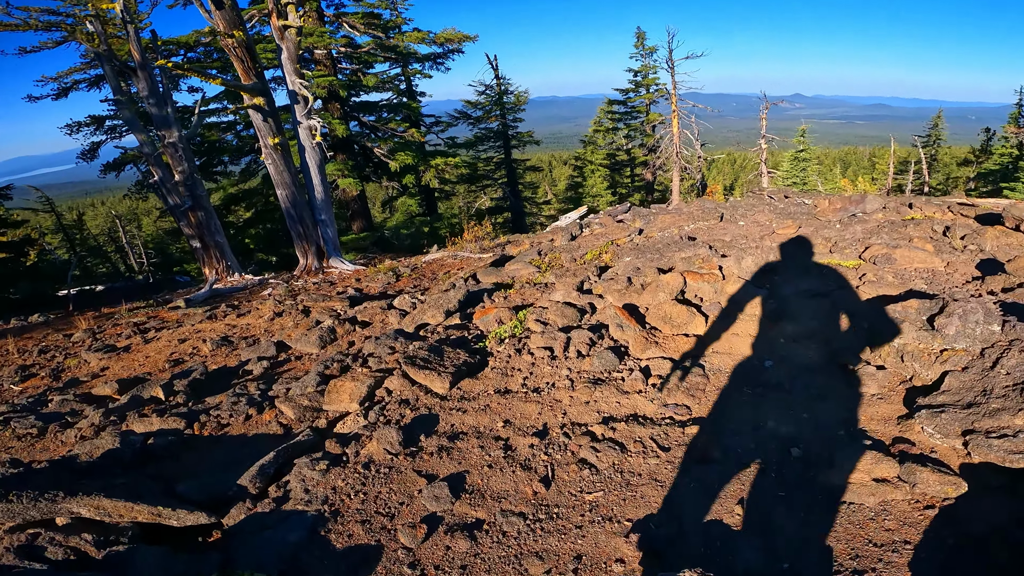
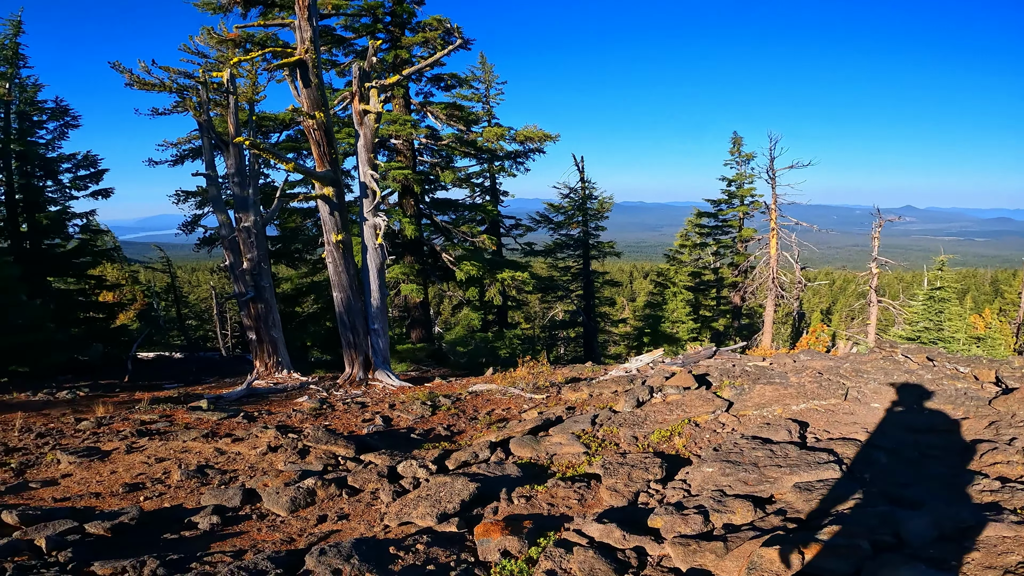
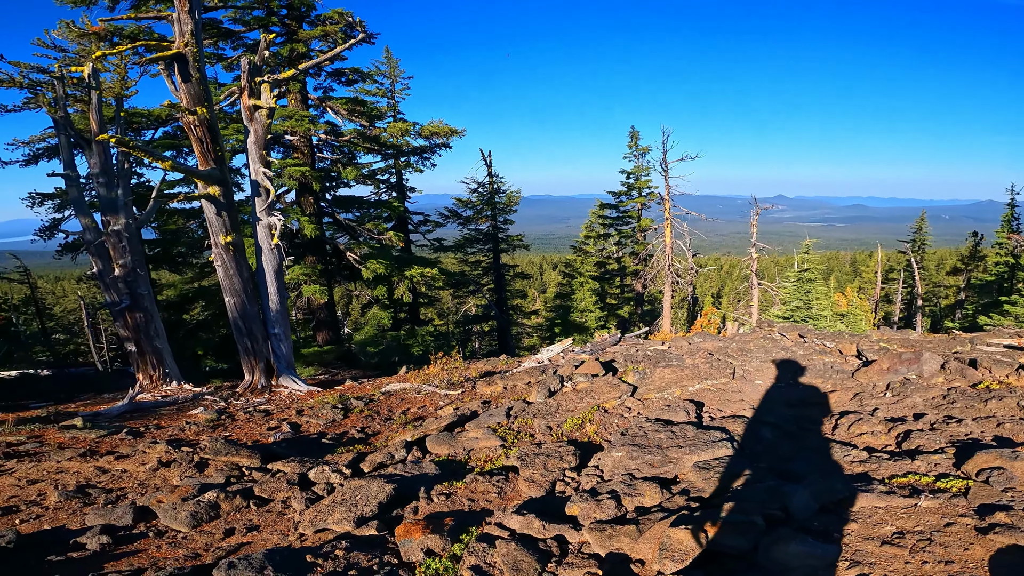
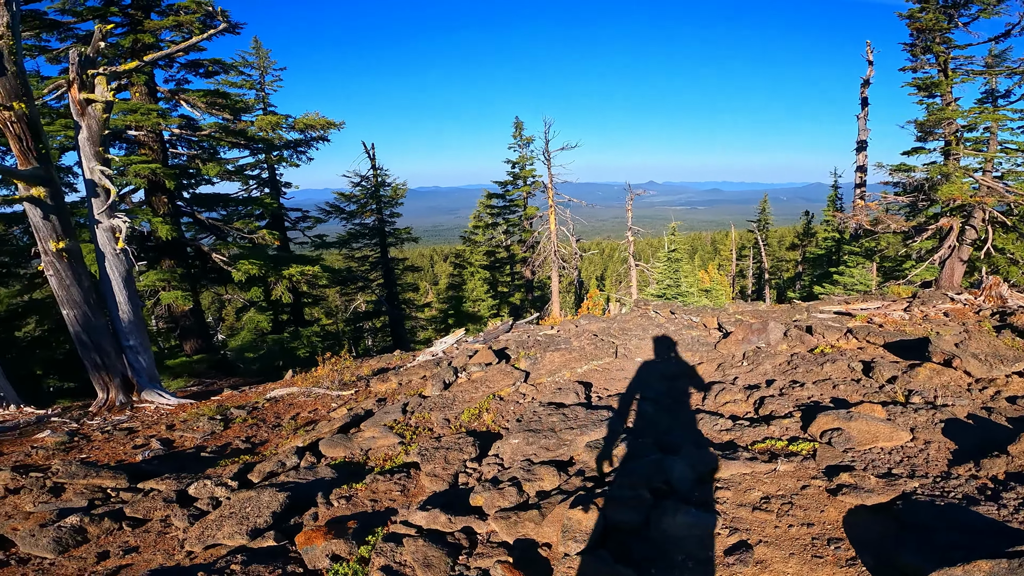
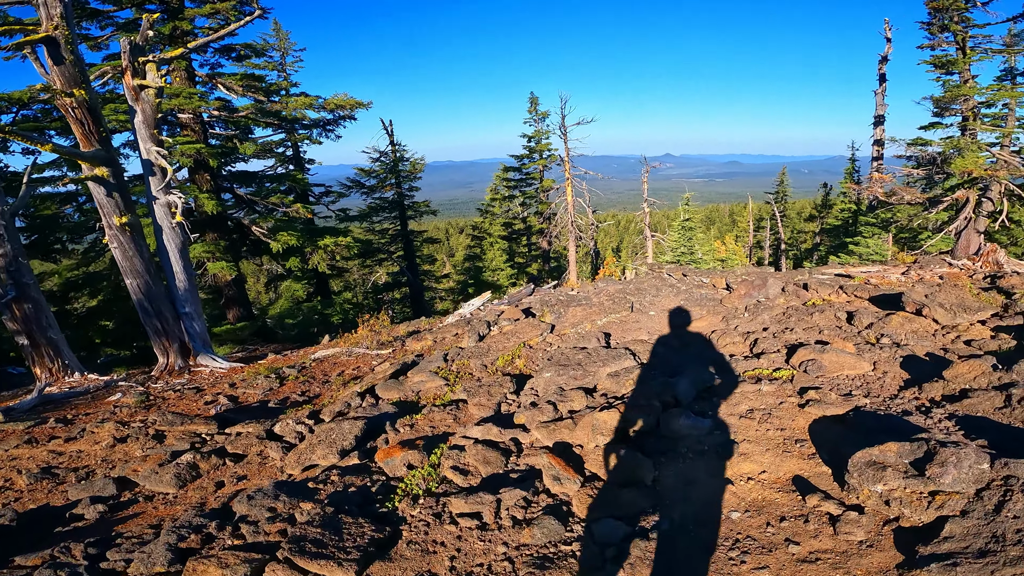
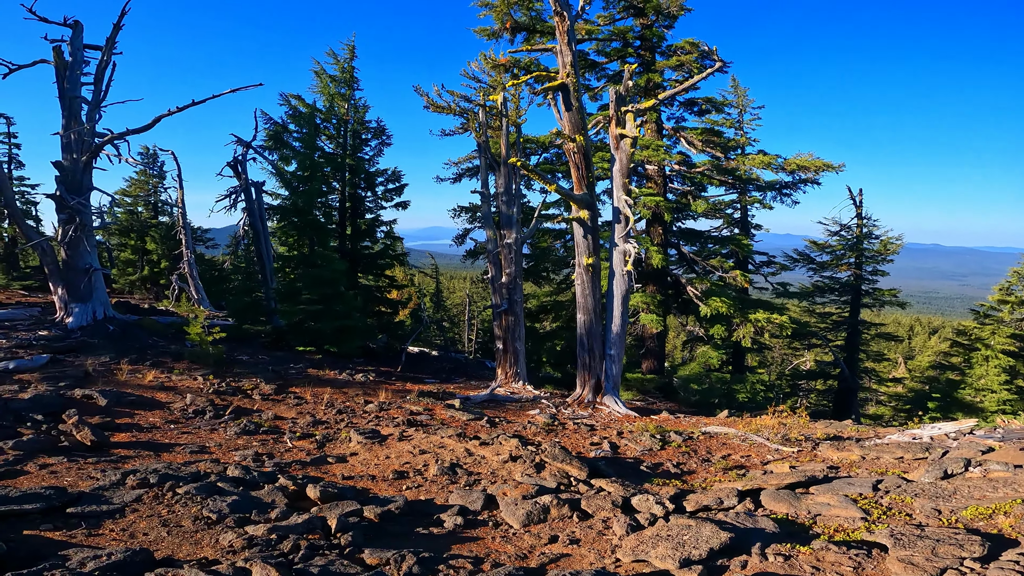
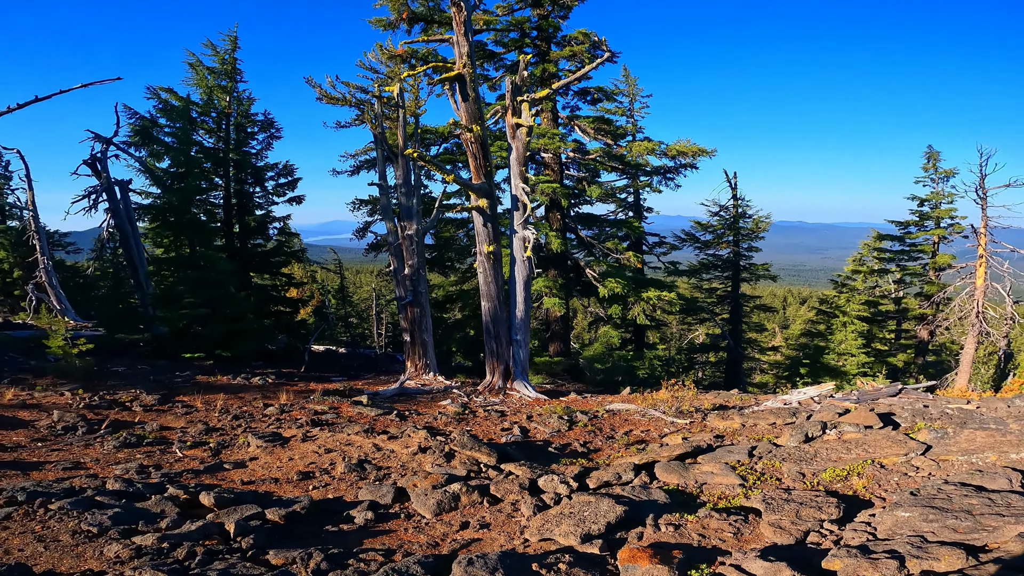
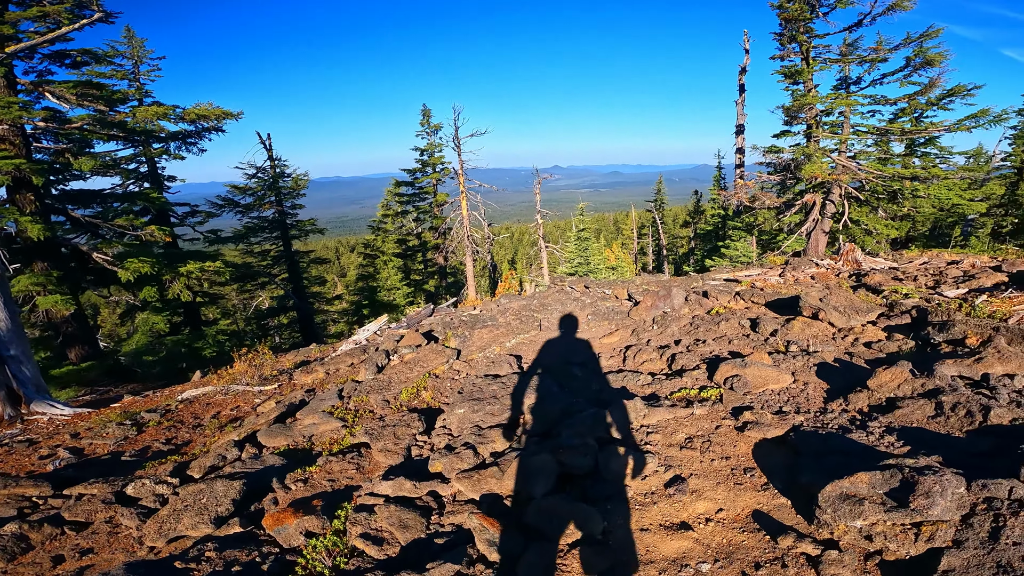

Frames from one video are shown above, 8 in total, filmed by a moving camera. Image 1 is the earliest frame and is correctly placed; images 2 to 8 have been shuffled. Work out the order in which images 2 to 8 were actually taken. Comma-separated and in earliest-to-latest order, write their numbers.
5, 8, 4, 3, 2, 7, 6
